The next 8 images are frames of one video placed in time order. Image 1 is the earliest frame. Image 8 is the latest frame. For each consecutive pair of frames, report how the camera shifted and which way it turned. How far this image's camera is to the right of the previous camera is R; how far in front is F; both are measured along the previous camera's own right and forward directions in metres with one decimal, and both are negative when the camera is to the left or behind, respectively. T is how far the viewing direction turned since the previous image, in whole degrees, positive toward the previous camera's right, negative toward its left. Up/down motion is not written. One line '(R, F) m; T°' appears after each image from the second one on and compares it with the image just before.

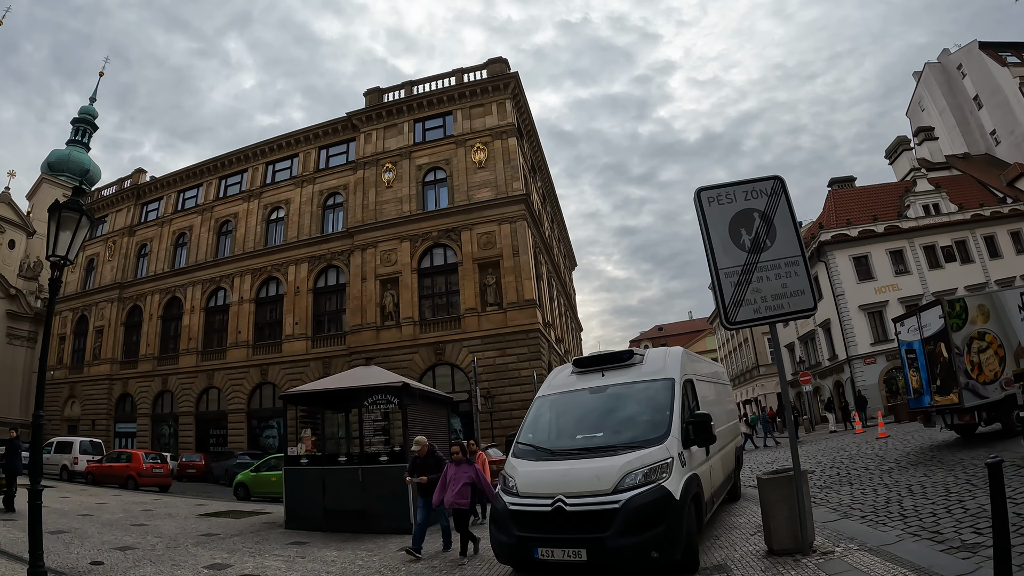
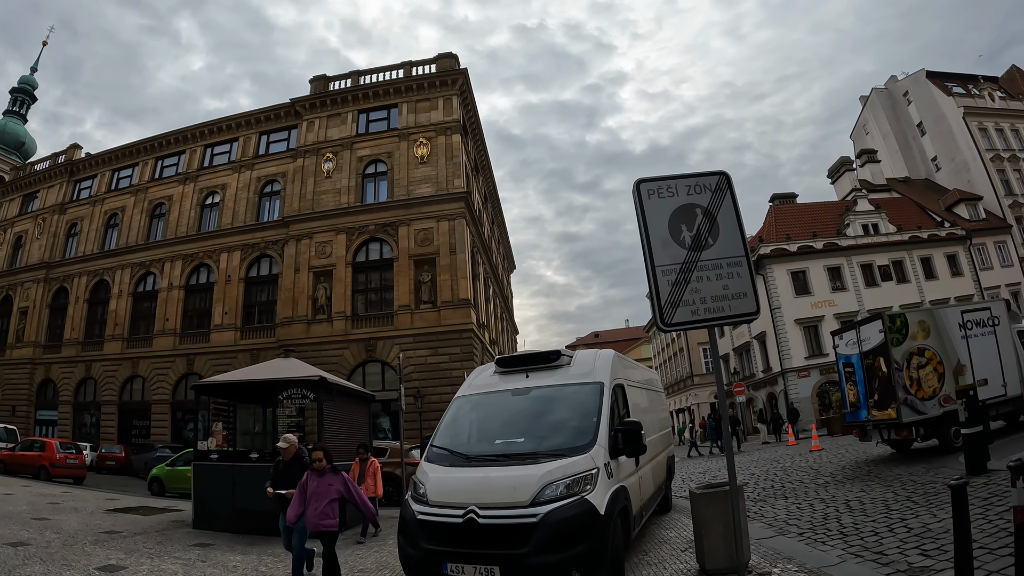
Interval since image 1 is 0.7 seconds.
(+0.5, +0.7) m; +4°
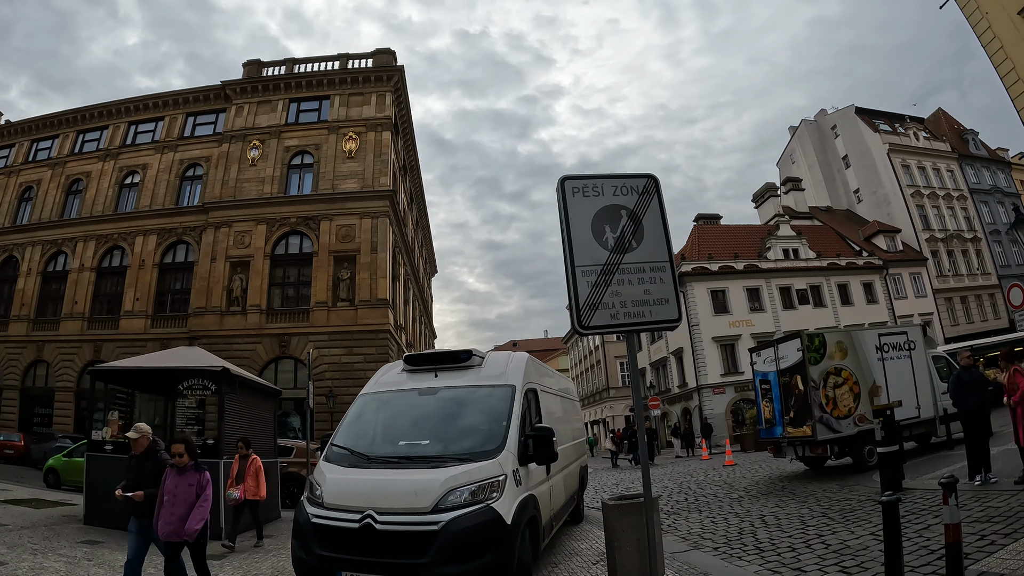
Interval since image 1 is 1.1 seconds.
(+0.5, +0.3) m; +5°
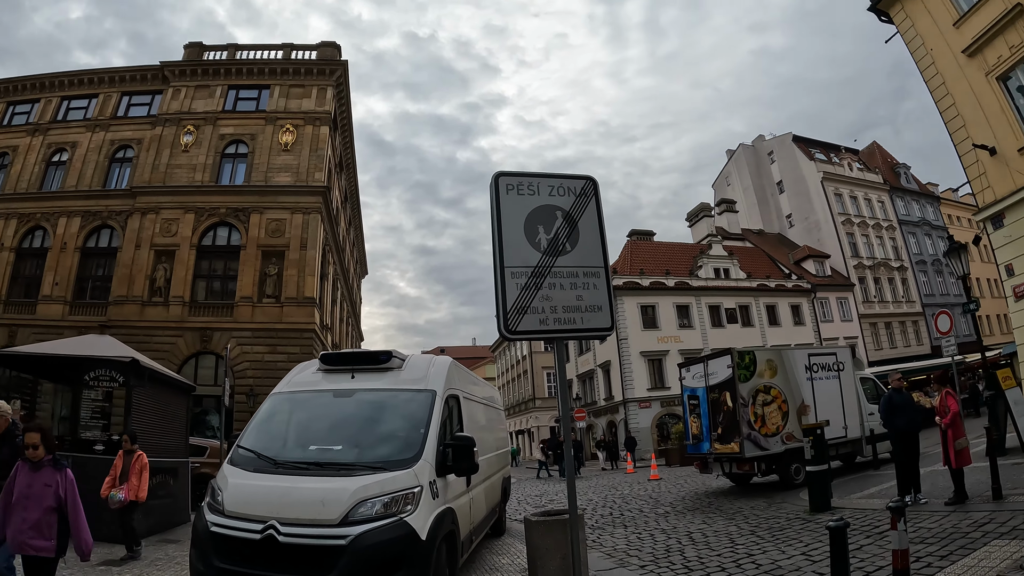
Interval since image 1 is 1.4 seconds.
(+0.3, +0.3) m; +5°
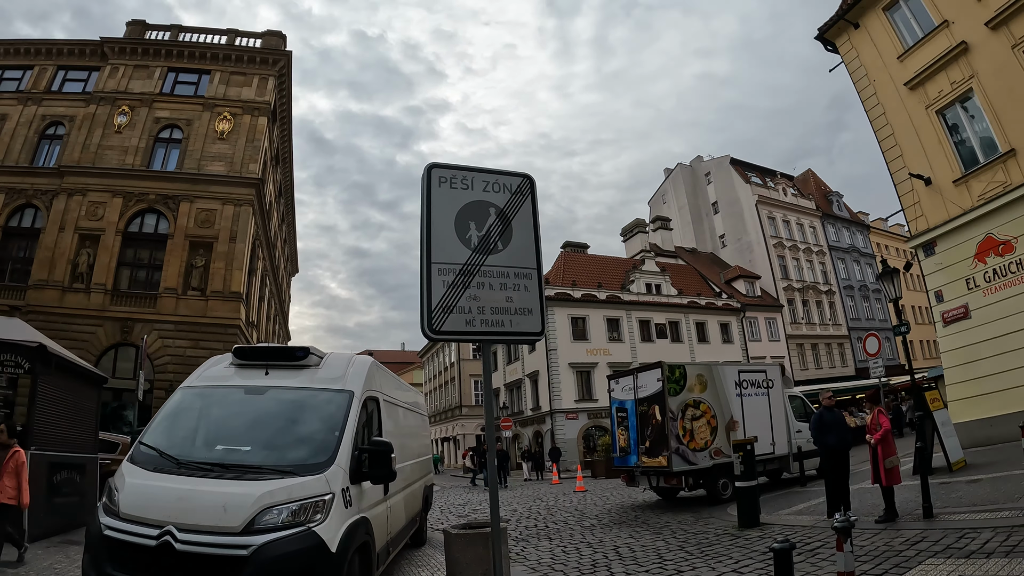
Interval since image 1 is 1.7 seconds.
(+0.1, +0.3) m; +6°
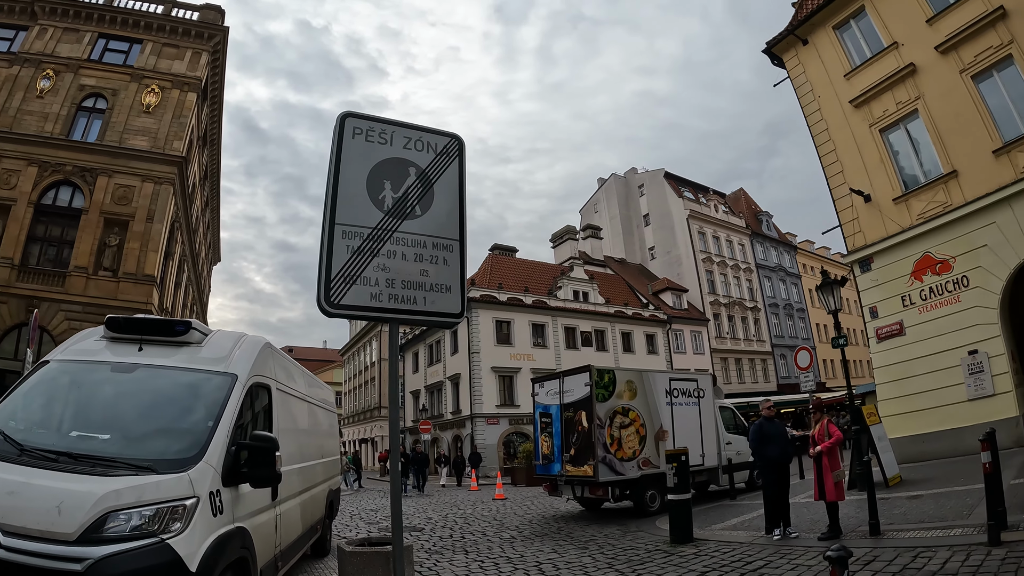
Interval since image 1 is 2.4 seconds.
(+0.1, +0.7) m; +7°
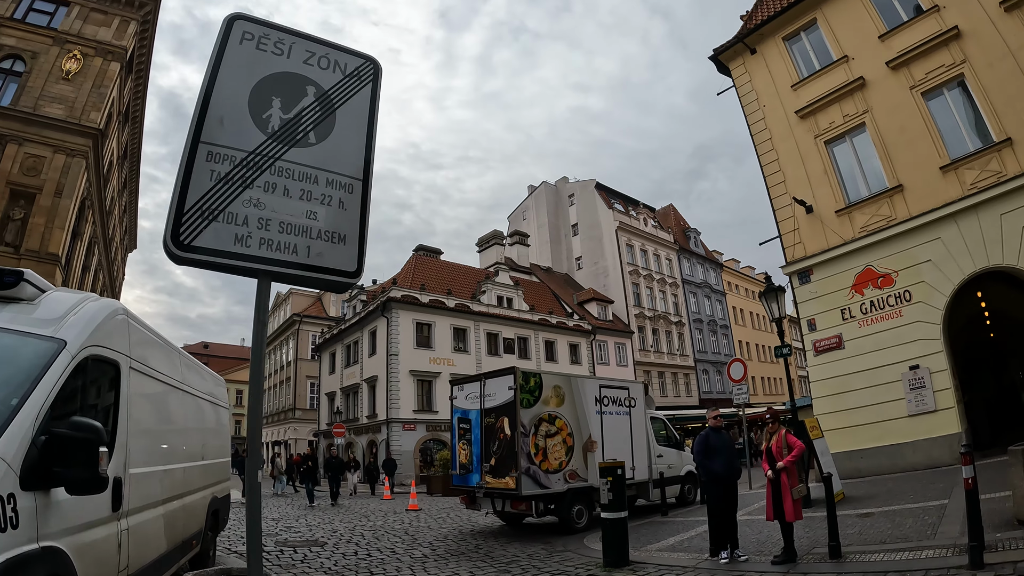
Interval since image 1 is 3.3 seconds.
(+0.1, +0.7) m; +6°
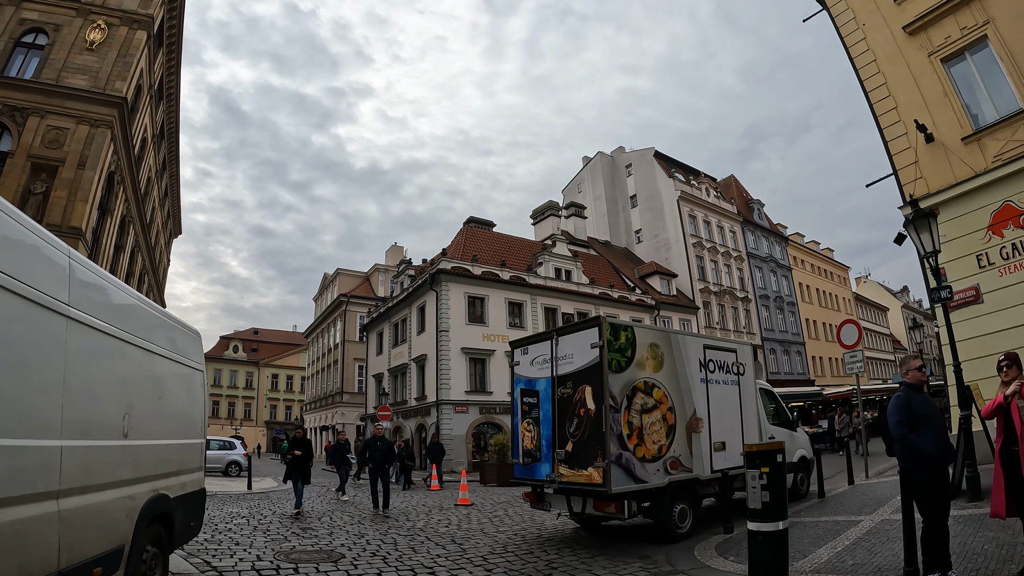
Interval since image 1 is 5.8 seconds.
(-0.2, +1.3) m; -5°
